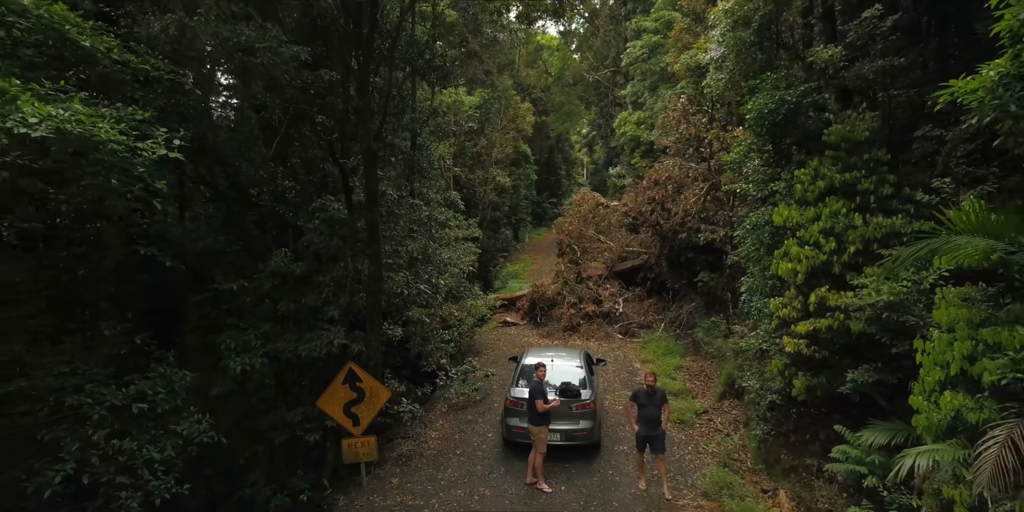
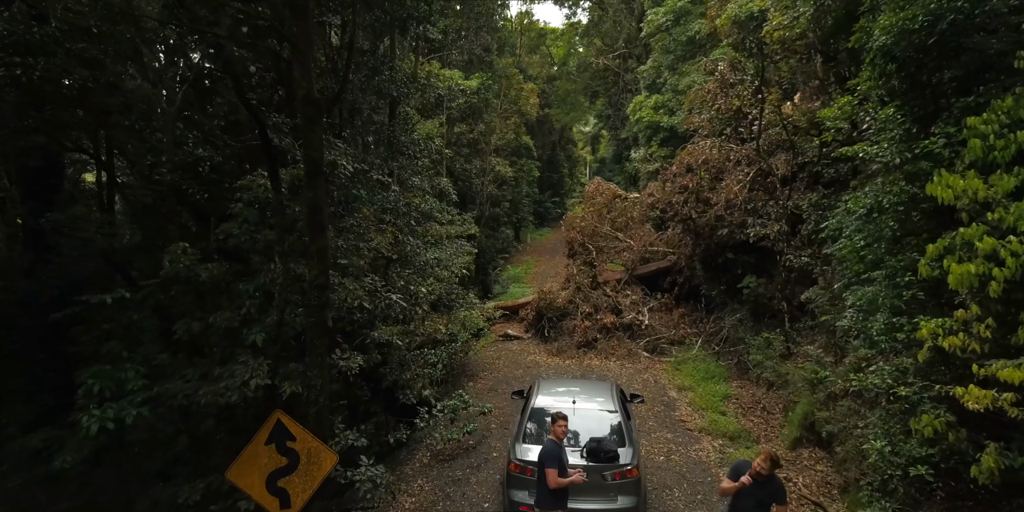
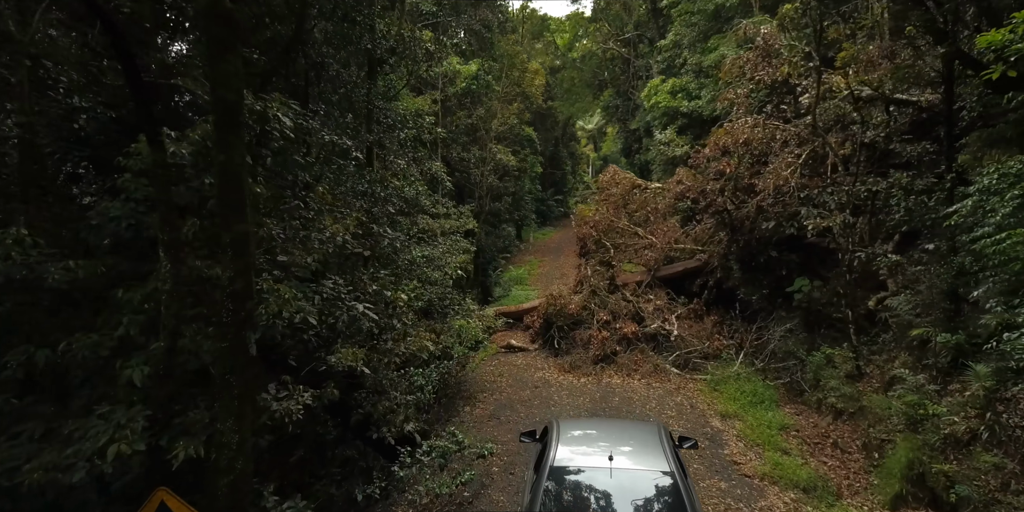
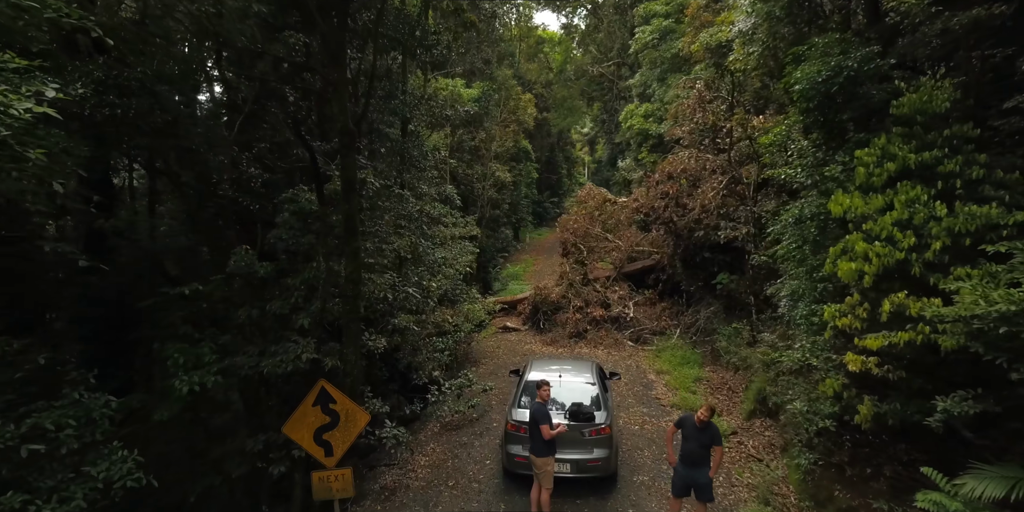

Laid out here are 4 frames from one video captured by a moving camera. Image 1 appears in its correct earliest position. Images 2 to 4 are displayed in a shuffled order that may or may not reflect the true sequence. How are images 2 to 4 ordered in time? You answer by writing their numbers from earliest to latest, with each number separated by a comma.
4, 2, 3
